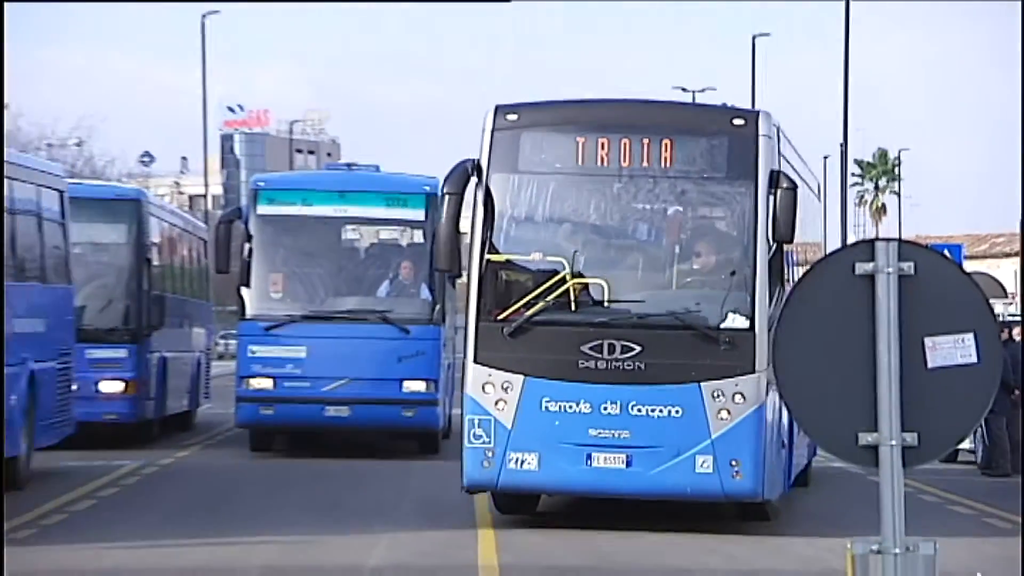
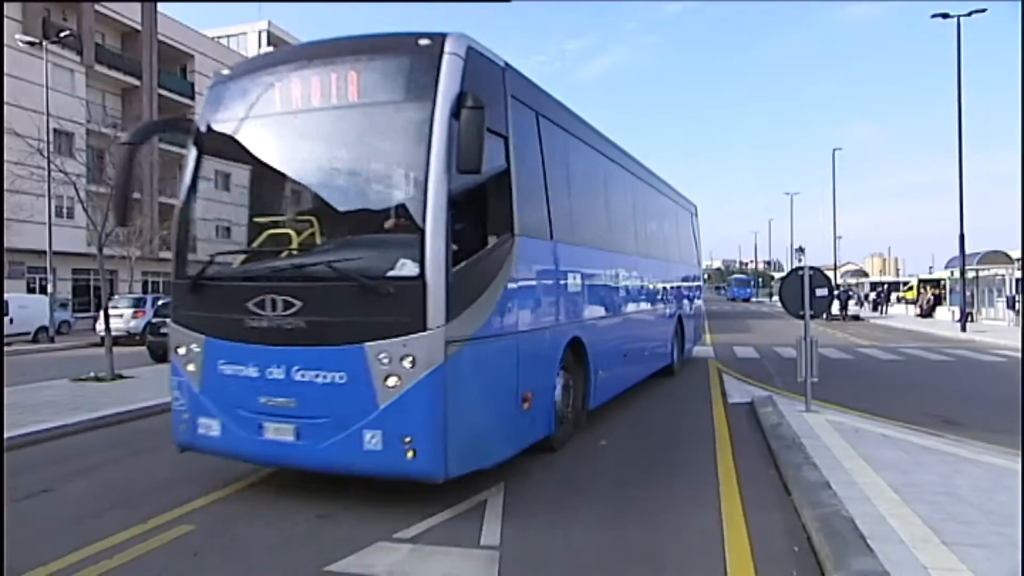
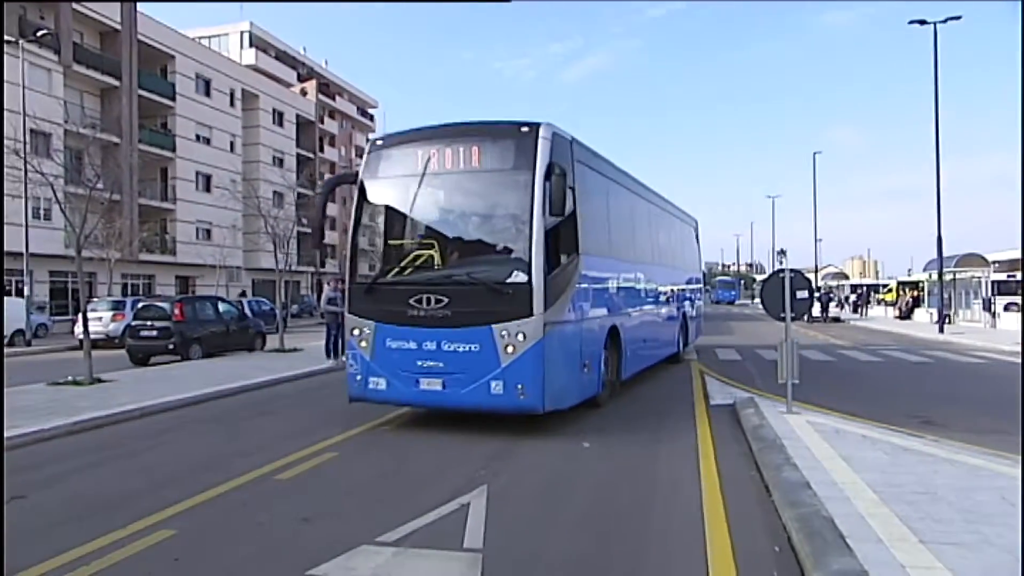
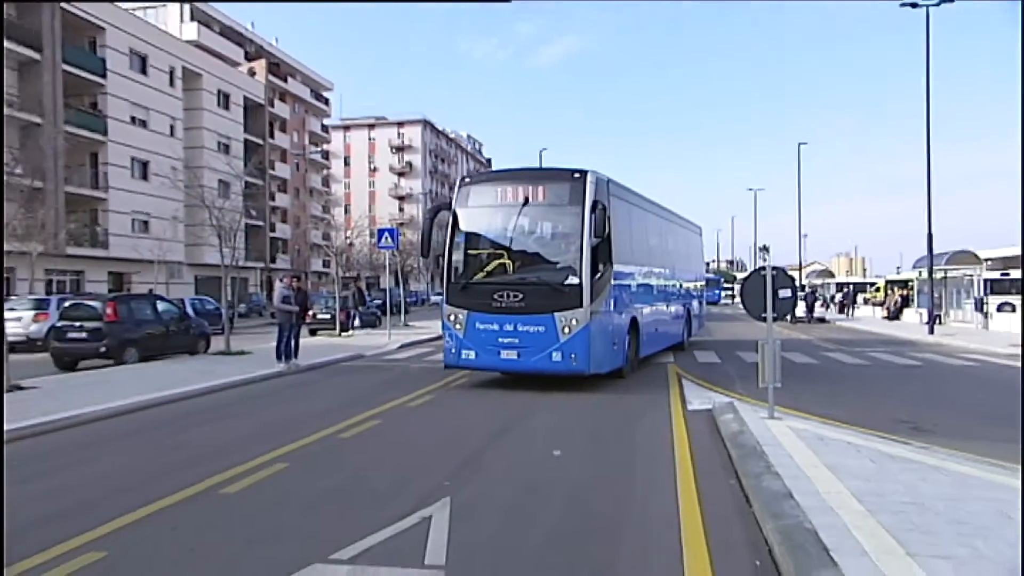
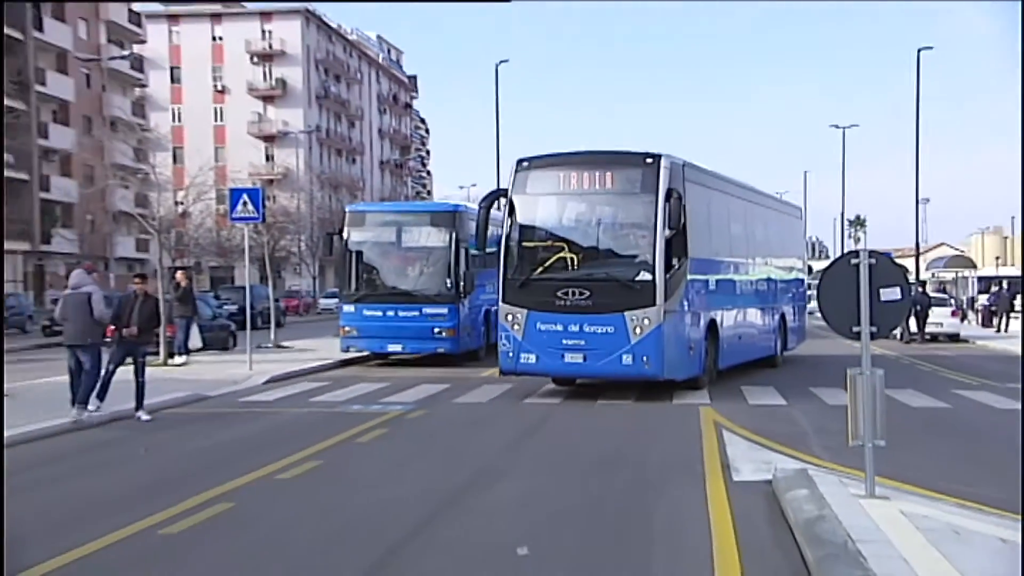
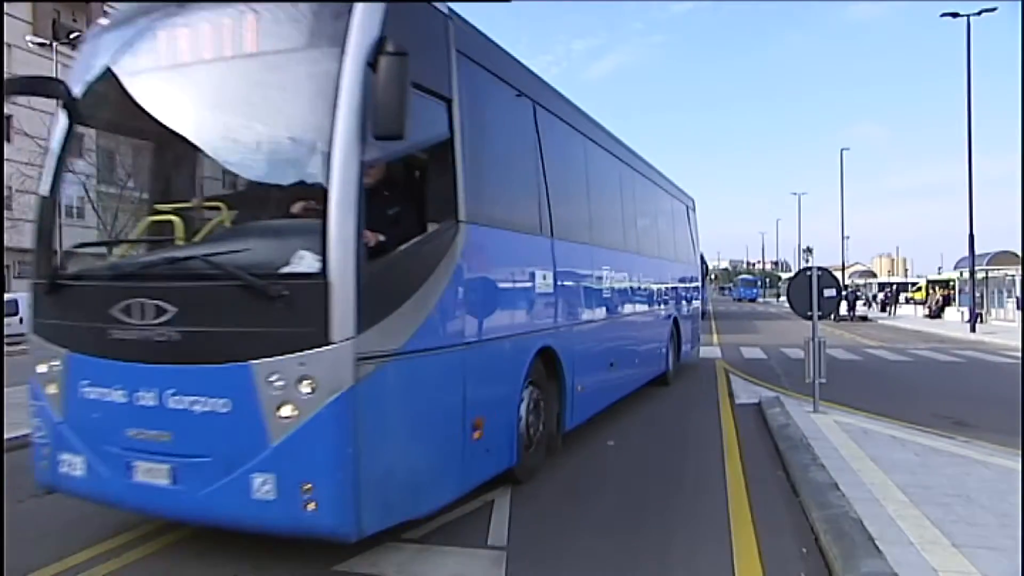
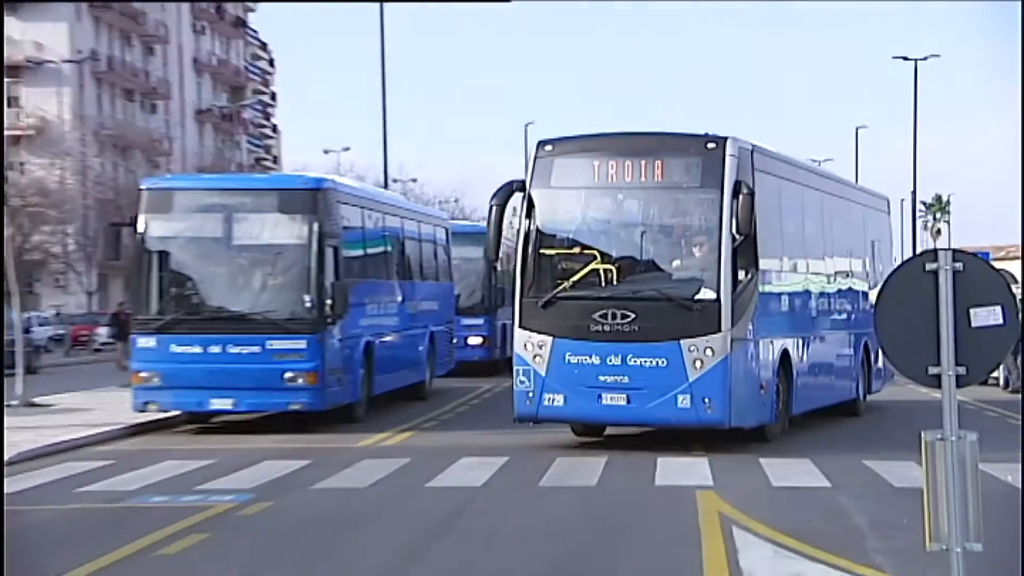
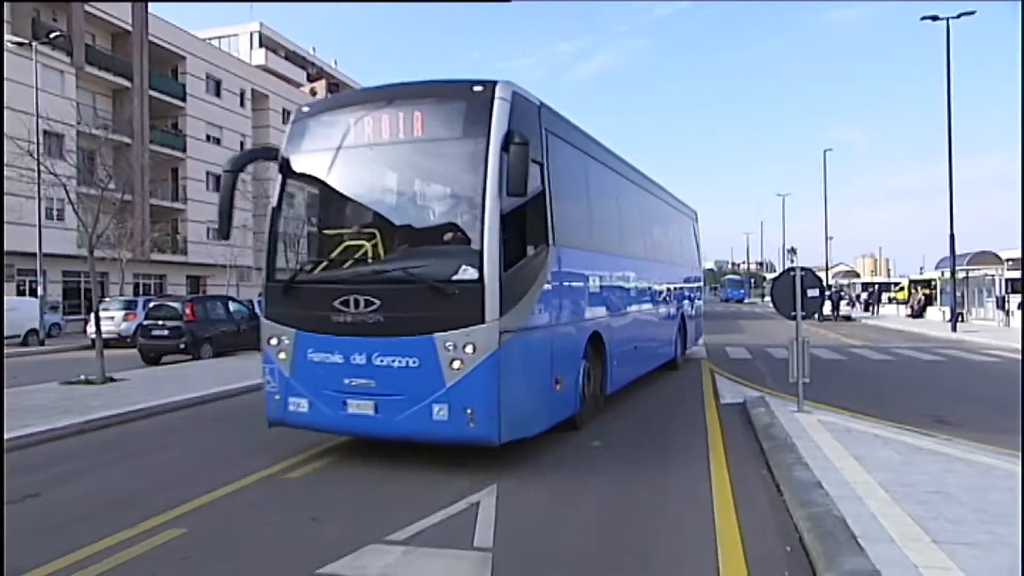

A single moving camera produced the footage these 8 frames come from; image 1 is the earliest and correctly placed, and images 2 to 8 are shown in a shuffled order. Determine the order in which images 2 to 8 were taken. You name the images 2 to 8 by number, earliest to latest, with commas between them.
7, 5, 4, 3, 8, 2, 6
